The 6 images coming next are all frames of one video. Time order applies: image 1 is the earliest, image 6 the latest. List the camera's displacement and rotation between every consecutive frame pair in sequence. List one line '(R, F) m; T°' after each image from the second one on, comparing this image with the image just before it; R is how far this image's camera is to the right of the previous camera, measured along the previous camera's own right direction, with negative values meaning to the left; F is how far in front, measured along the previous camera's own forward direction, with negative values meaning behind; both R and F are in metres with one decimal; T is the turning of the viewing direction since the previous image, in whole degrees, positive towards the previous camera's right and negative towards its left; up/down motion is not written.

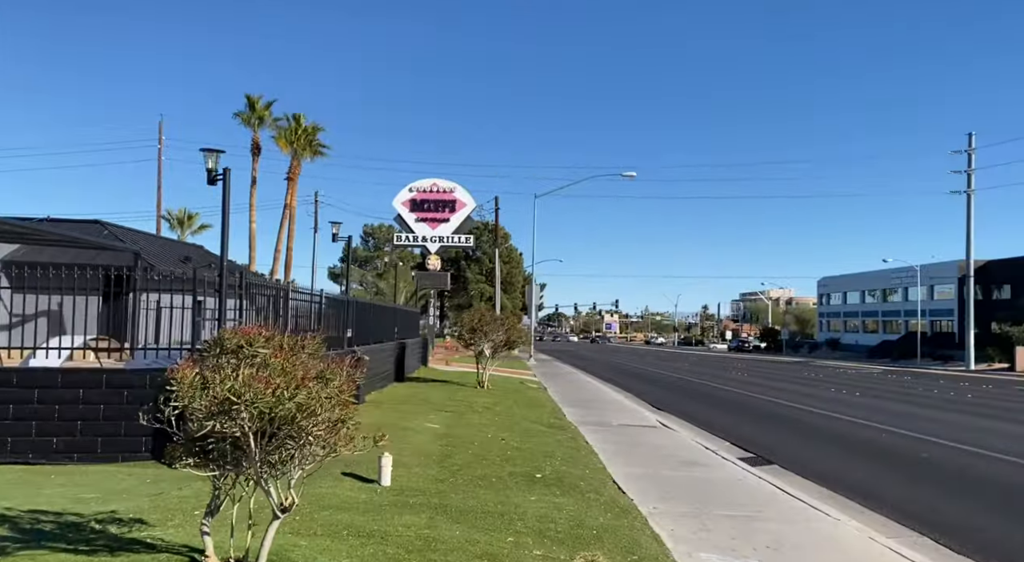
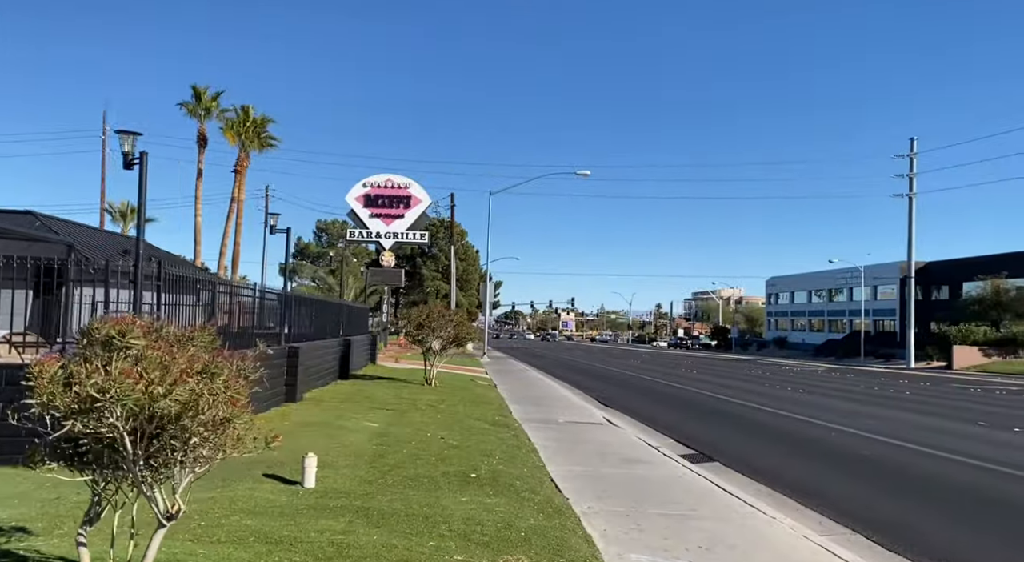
(+0.2, +0.3) m; +3°
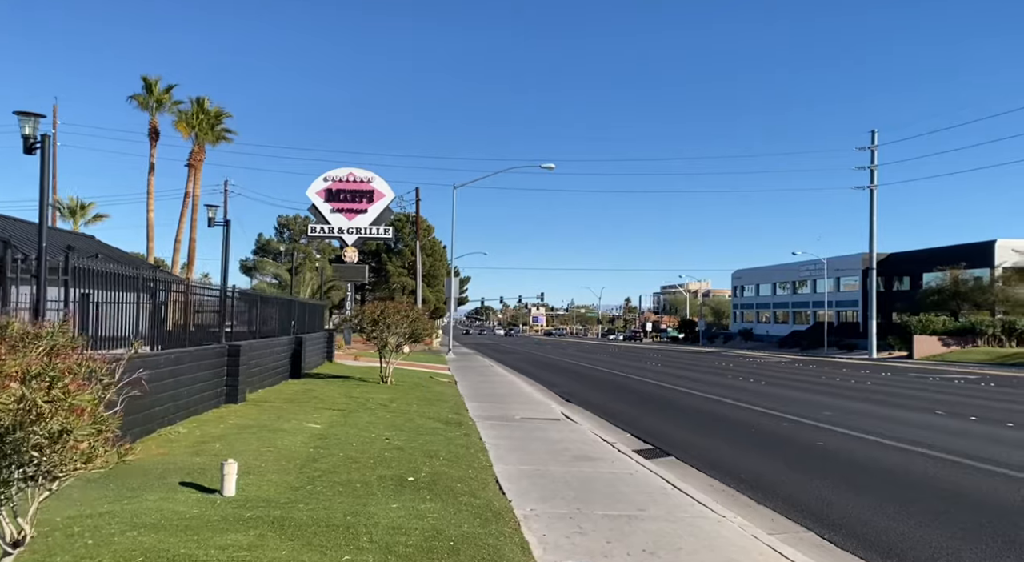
(+0.3, +0.4) m; +2°
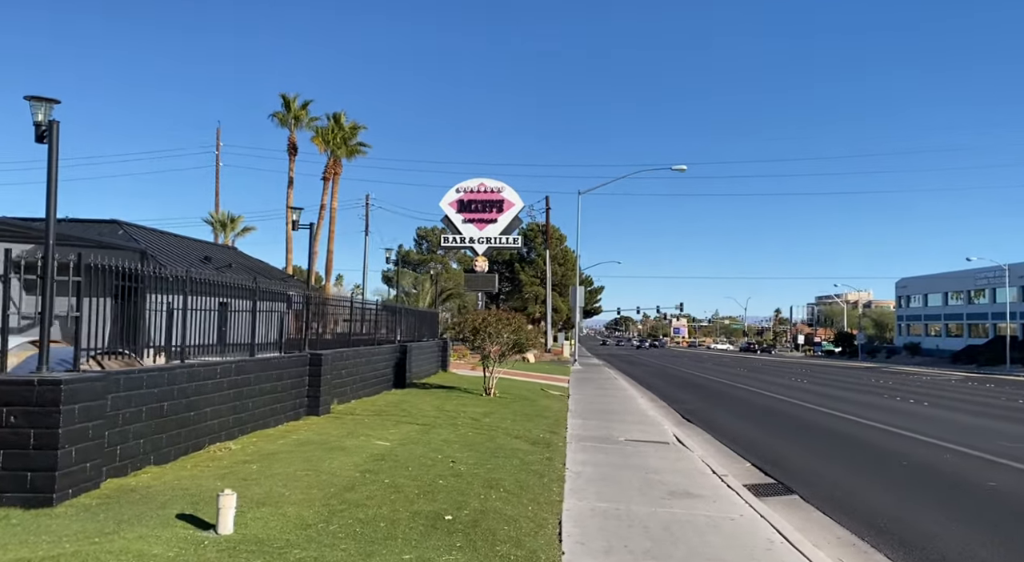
(+0.7, +1.4) m; -10°
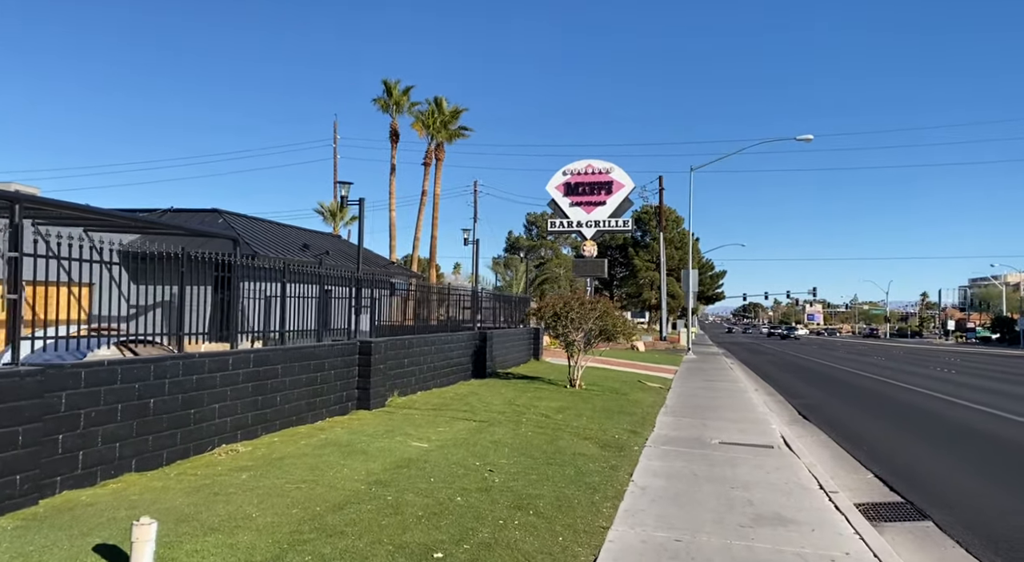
(+0.7, +1.6) m; -9°
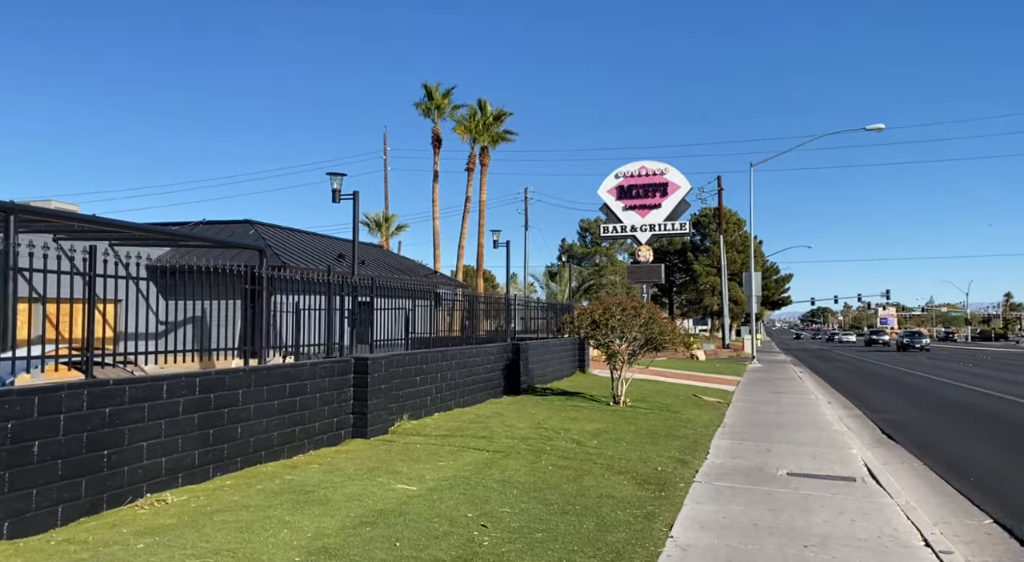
(+0.5, +1.8) m; -4°
